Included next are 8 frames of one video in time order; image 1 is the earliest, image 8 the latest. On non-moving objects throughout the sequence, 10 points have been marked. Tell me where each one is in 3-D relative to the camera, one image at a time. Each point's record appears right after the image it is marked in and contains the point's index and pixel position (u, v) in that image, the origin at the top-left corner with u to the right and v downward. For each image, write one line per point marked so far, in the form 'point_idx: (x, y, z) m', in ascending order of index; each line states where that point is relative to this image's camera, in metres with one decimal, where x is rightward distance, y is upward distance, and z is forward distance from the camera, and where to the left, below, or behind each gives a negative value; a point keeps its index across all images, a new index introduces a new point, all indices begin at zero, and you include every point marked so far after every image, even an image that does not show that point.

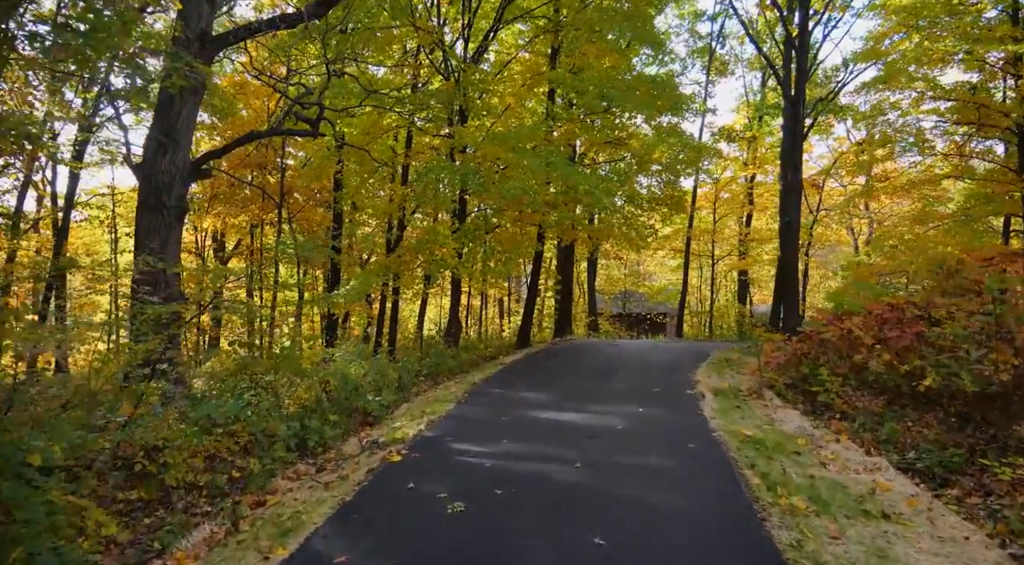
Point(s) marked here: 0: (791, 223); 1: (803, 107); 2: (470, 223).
0: (+5.4, +1.1, +14.8) m
1: (+5.6, +3.4, +14.8) m
2: (-0.8, +1.3, +14.9) m
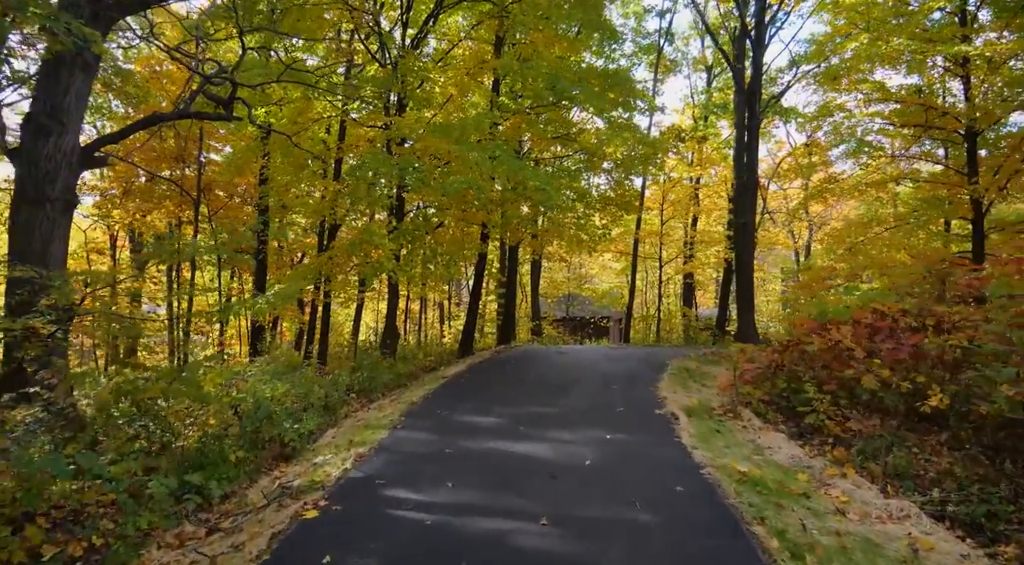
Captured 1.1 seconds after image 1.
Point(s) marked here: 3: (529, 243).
0: (+4.3, +1.1, +14.2) m
1: (+4.6, +3.4, +14.2) m
2: (-1.9, +1.2, +13.8) m
3: (+0.4, +0.9, +16.6) m
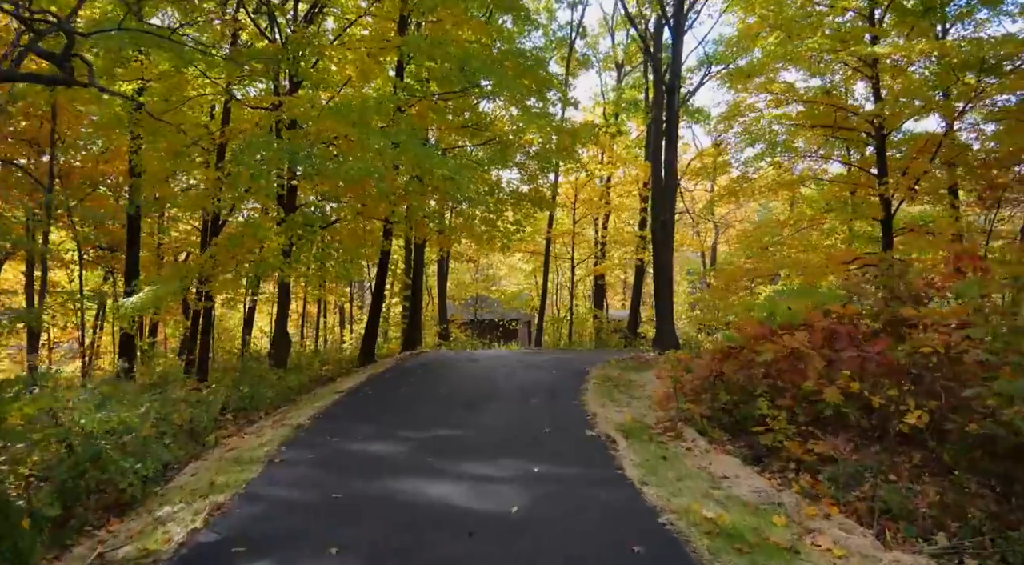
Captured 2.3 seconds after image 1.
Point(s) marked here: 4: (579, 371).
0: (+2.7, +1.1, +13.5) m
1: (+3.0, +3.3, +13.6) m
2: (-3.4, +1.2, +12.4) m
3: (-1.5, +0.9, +15.4) m
4: (+1.0, -1.3, +11.3) m
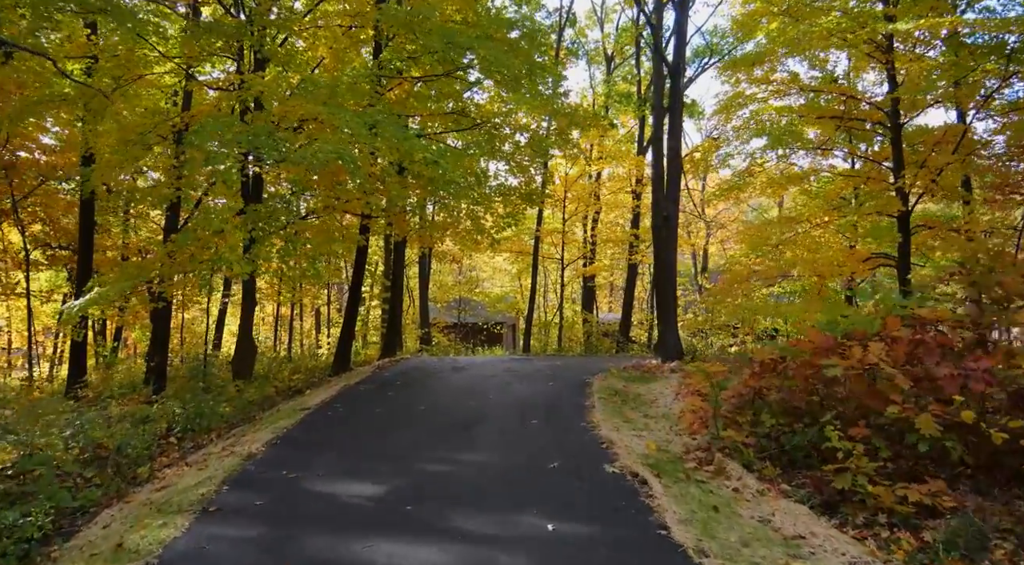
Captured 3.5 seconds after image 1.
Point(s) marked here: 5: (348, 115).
0: (+2.5, +1.0, +12.4) m
1: (+2.8, +3.3, +12.5) m
2: (-3.6, +1.2, +11.2) m
3: (-1.7, +0.8, +14.2) m
4: (+0.9, -1.3, +10.1) m
5: (-2.2, +2.3, +10.2) m
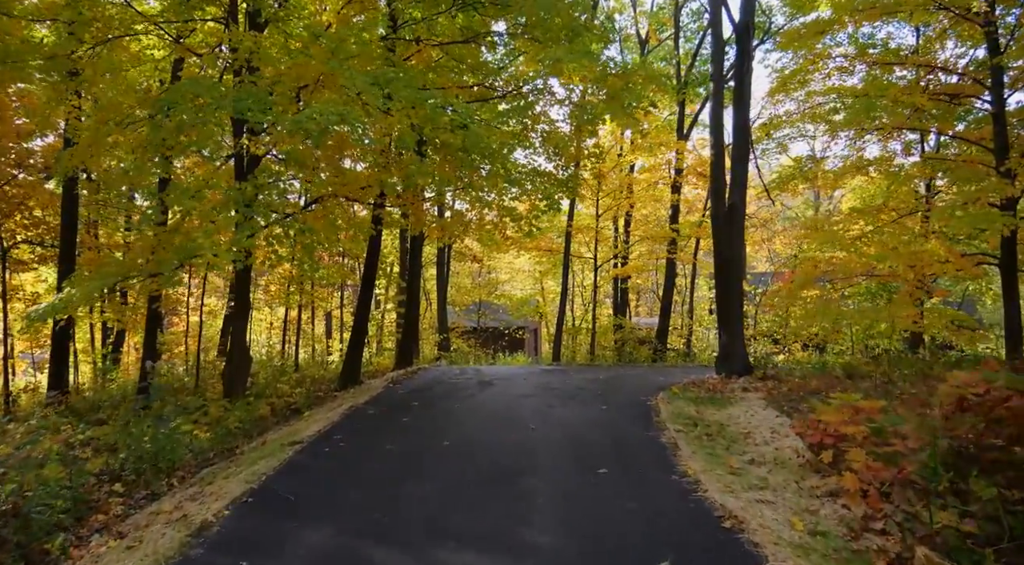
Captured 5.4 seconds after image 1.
0: (+3.0, +1.0, +10.5) m
1: (+3.3, +3.3, +10.6) m
2: (-3.1, +1.2, +9.4) m
3: (-1.2, +0.8, +12.5) m
4: (+1.4, -1.3, +8.3) m
5: (-1.7, +2.3, +8.5) m
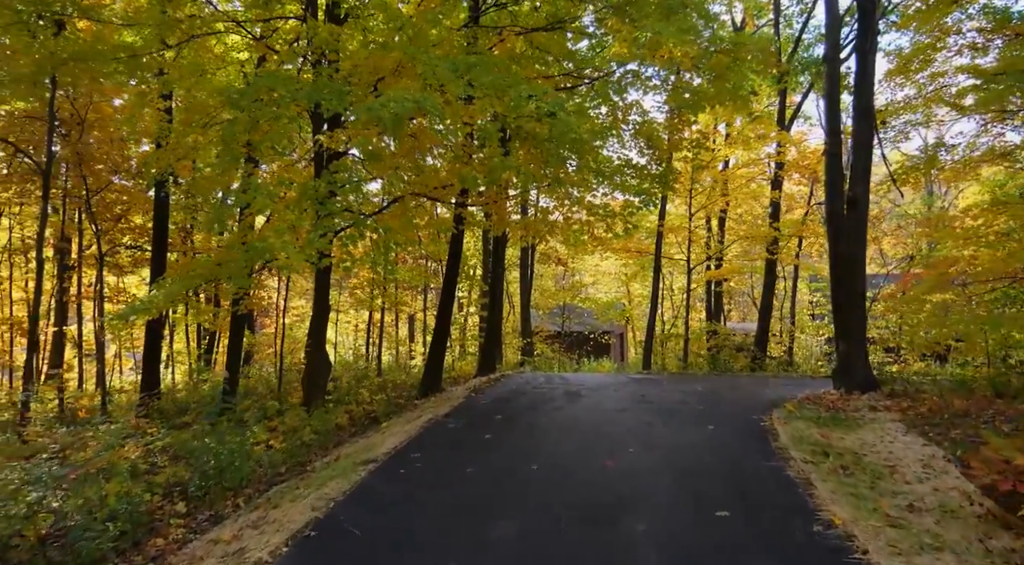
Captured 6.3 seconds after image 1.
0: (+4.1, +1.0, +9.4) m
1: (+4.4, +3.3, +9.5) m
2: (-2.1, +1.2, +9.0) m
3: (+0.2, +0.8, +11.8) m
4: (+2.3, -1.4, +7.3) m
5: (-0.8, +2.3, +7.9) m
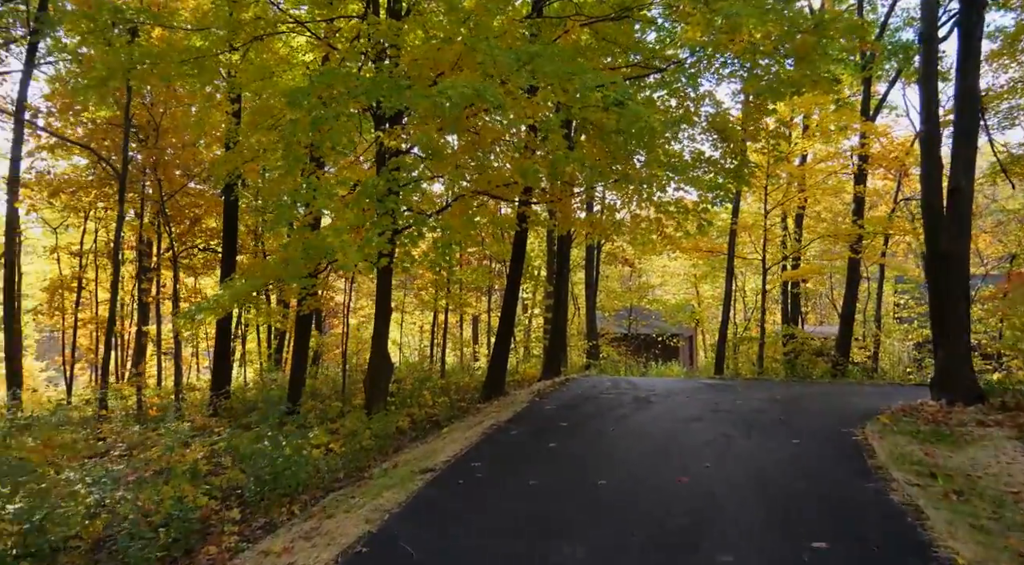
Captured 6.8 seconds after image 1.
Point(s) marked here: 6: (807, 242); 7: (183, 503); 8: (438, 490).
0: (+4.9, +1.0, +8.7) m
1: (+5.2, +3.3, +8.7) m
2: (-1.3, +1.2, +8.7) m
3: (+1.2, +0.8, +11.3) m
4: (+2.8, -1.4, +6.7) m
5: (-0.2, +2.3, +7.6) m
6: (+6.6, +0.9, +17.2) m
7: (-2.6, -1.7, +6.1) m
8: (-0.6, -1.5, +5.9) m
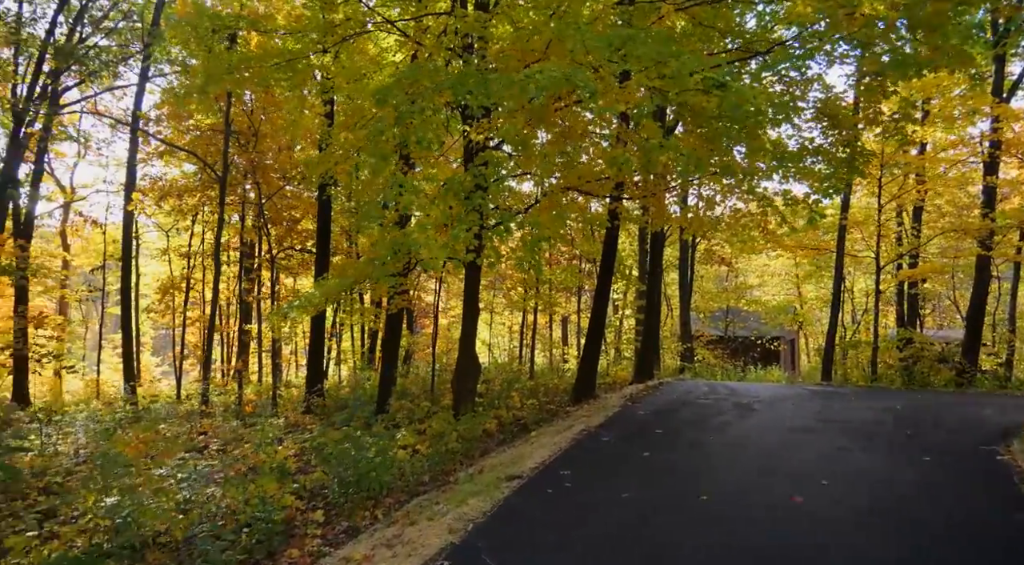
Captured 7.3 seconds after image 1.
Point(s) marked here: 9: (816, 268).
0: (+5.8, +1.0, +7.7) m
1: (+6.1, +3.3, +7.7) m
2: (-0.3, +1.2, +8.5) m
3: (+2.4, +0.8, +10.8) m
4: (+3.6, -1.4, +6.0) m
5: (+0.7, +2.3, +7.2) m
6: (+8.5, +0.9, +16.0) m
7: (-1.9, -1.7, +6.0) m
8: (+0.1, -1.5, +5.5) m
9: (+7.5, +0.4, +19.2) m
